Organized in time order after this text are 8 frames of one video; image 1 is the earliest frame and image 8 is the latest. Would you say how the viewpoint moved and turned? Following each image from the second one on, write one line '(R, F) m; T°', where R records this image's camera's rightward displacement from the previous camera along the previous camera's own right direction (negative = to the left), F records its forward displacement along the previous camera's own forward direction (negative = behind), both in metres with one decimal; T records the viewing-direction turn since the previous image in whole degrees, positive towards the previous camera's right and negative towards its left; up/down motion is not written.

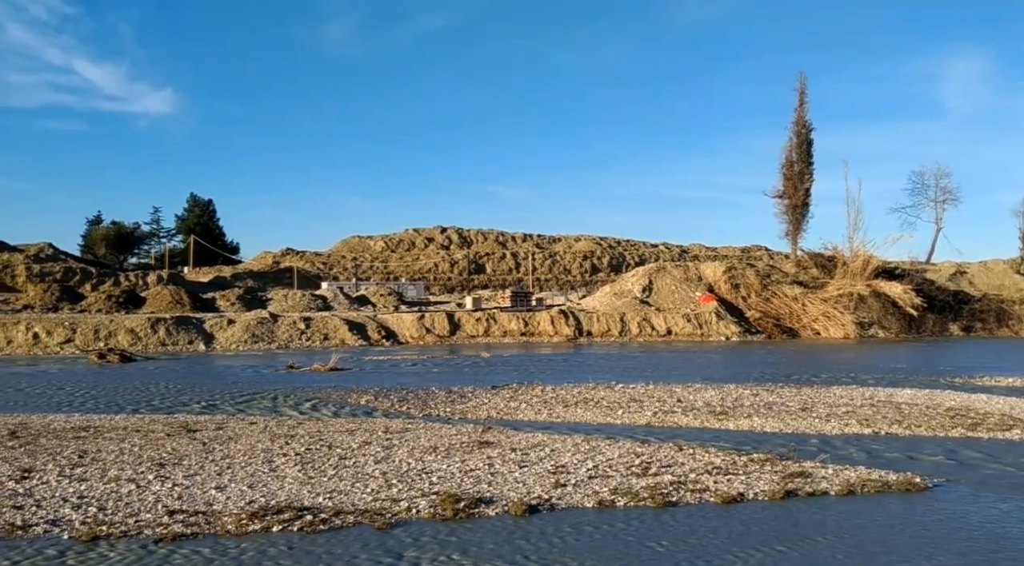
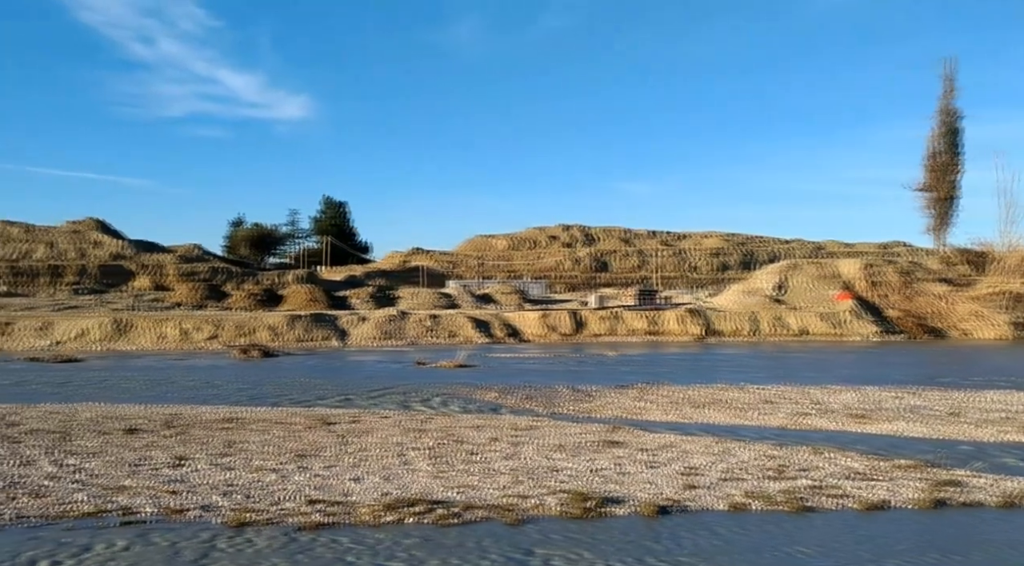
(-0.4, 0.0) m; -7°
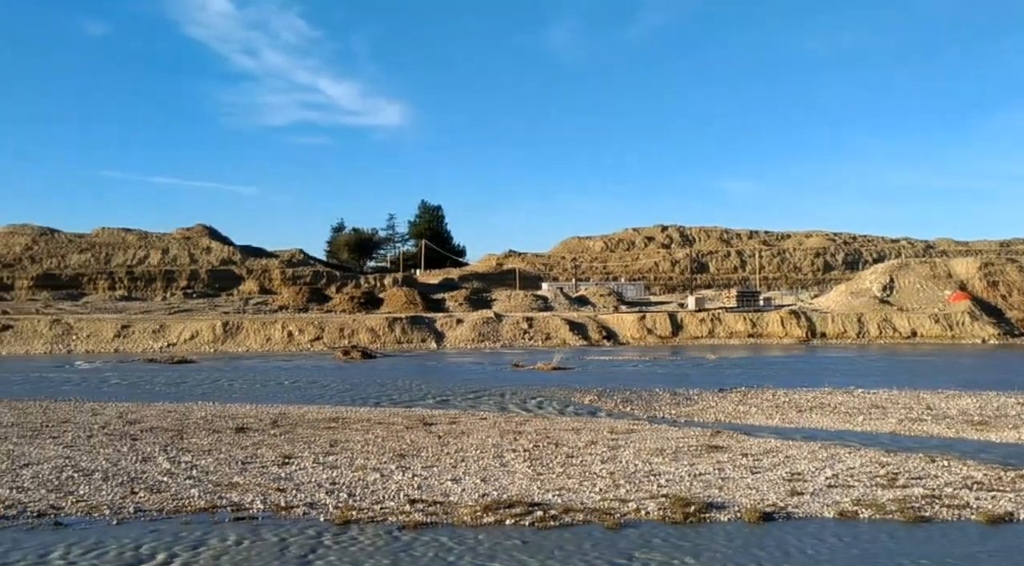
(-0.3, 0.0) m; -5°
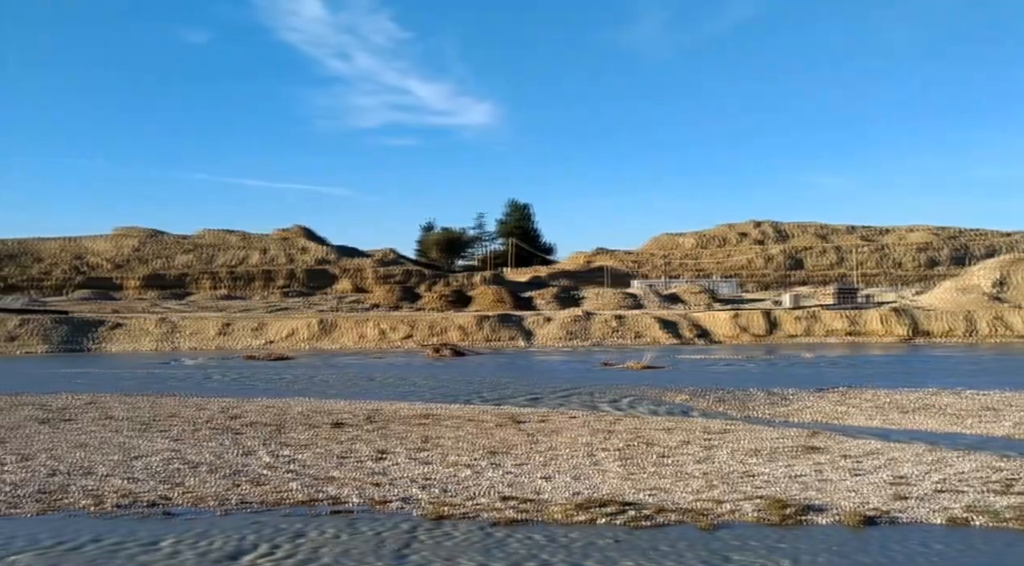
(-0.3, 0.0) m; -5°
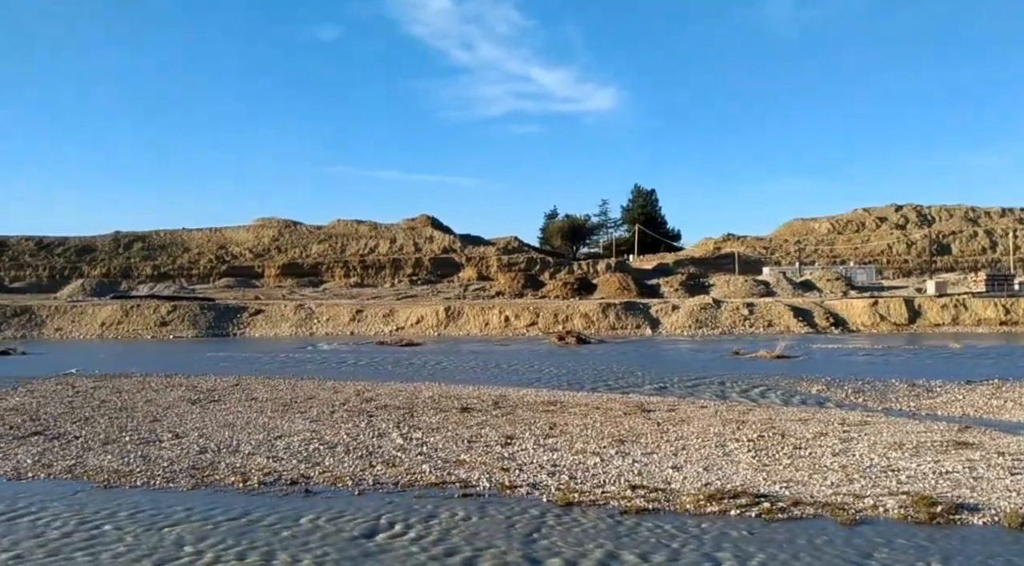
(-0.5, 0.0) m; -7°
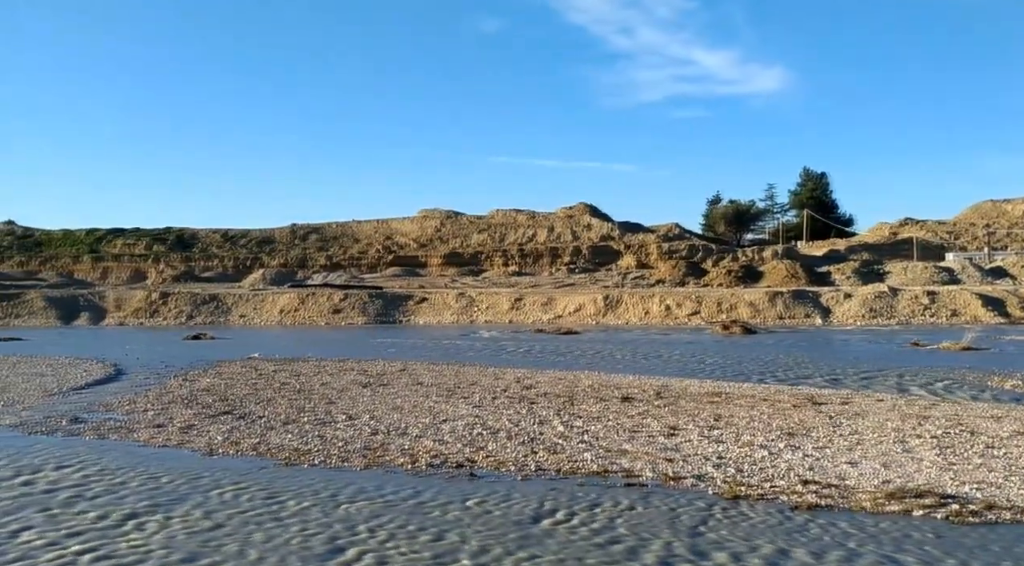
(-0.5, 0.0) m; -9°
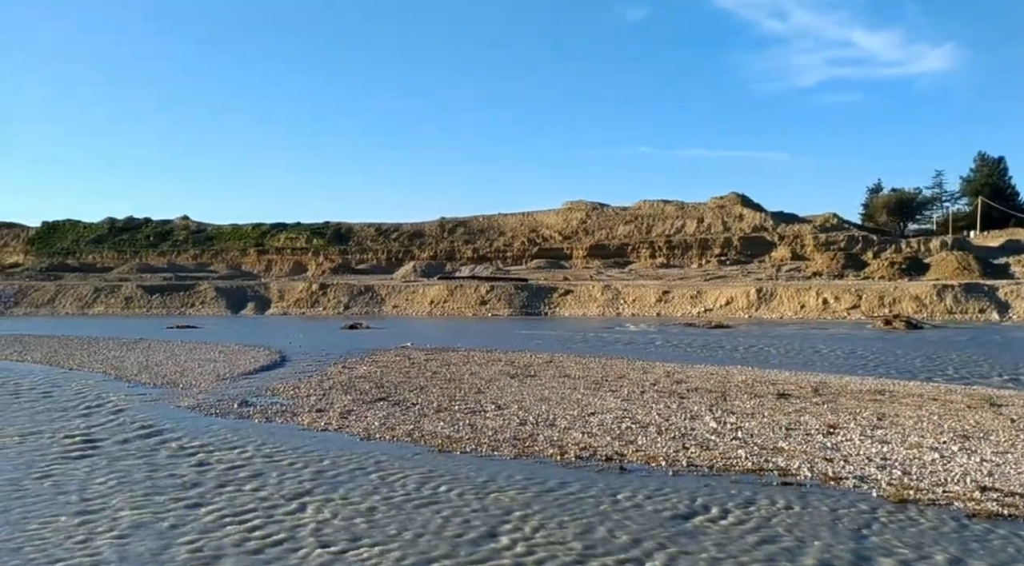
(-0.5, 0.0) m; -8°
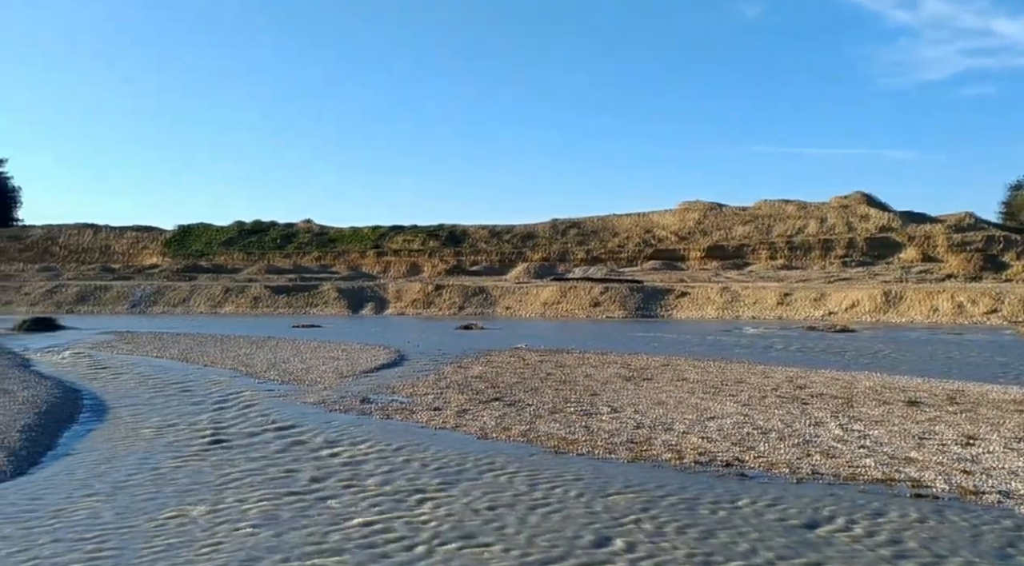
(-0.3, 0.0) m; -7°
